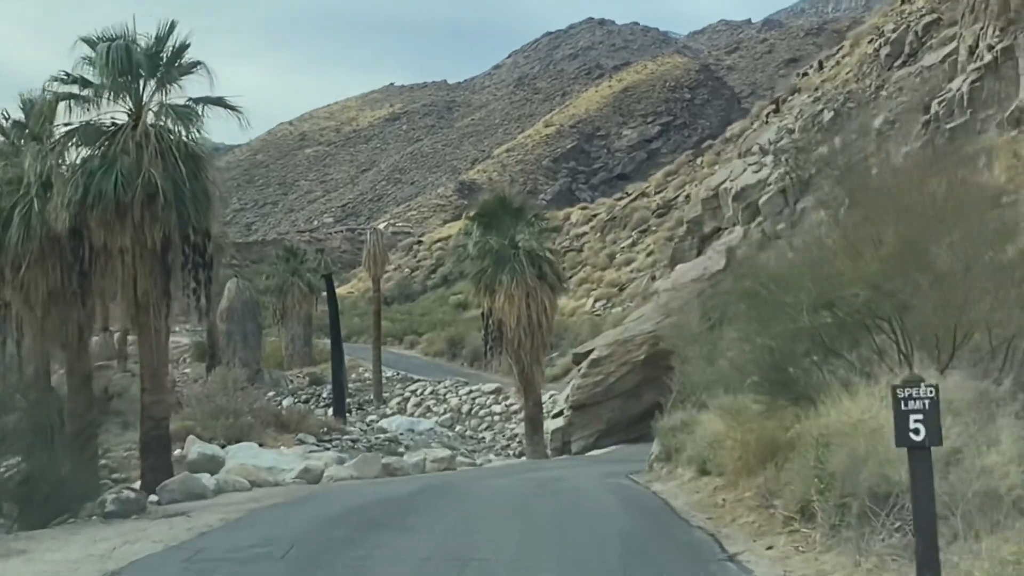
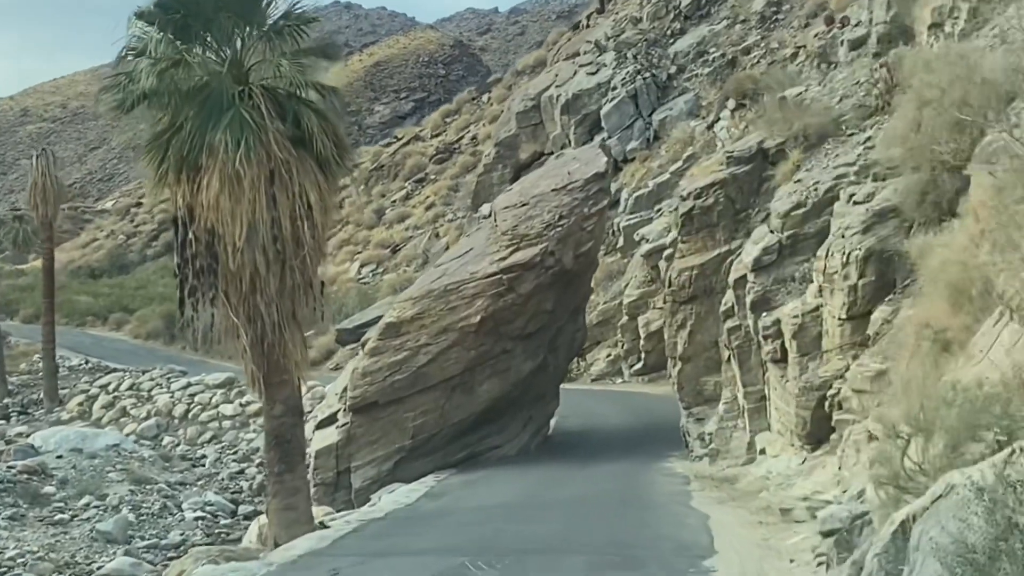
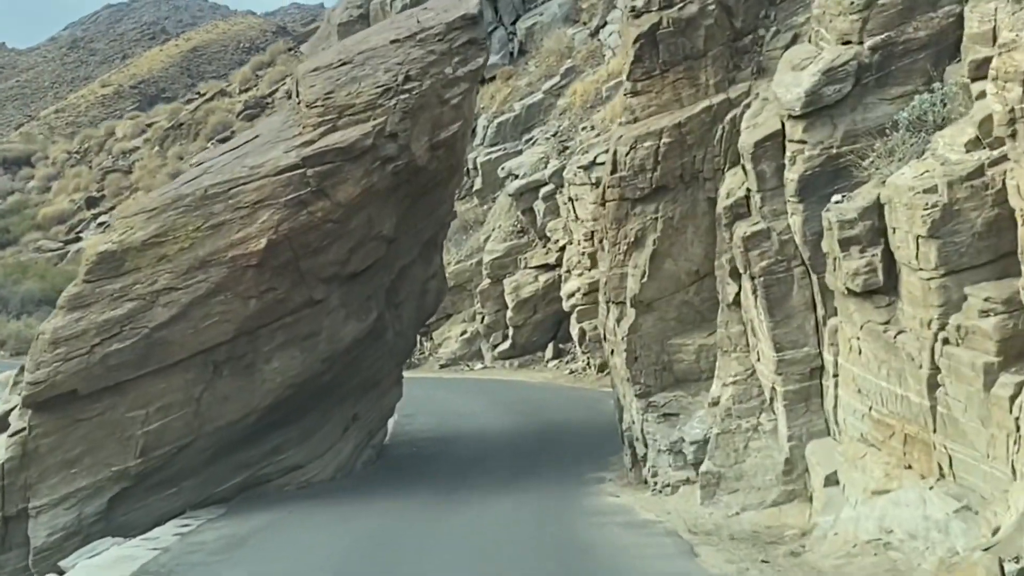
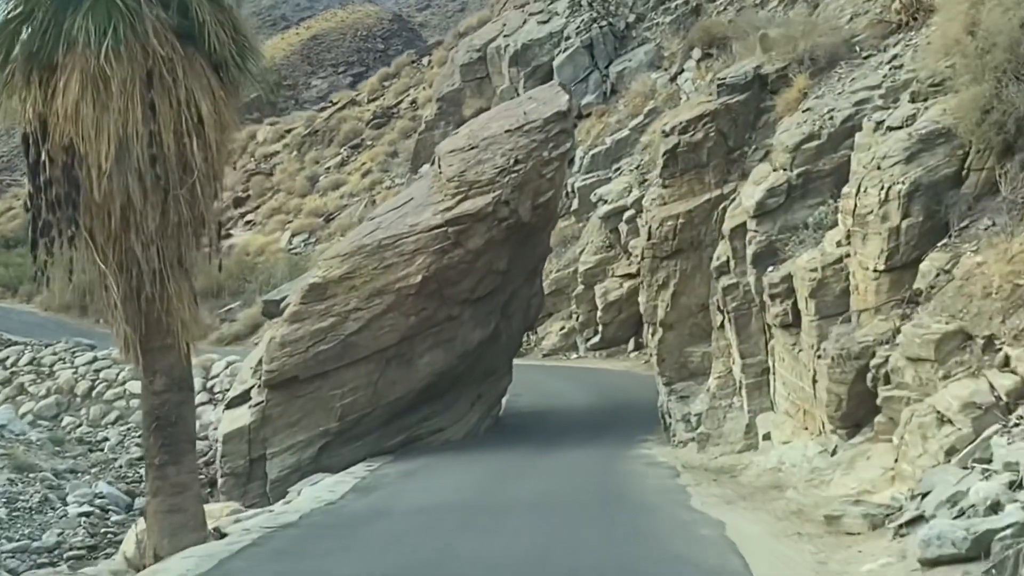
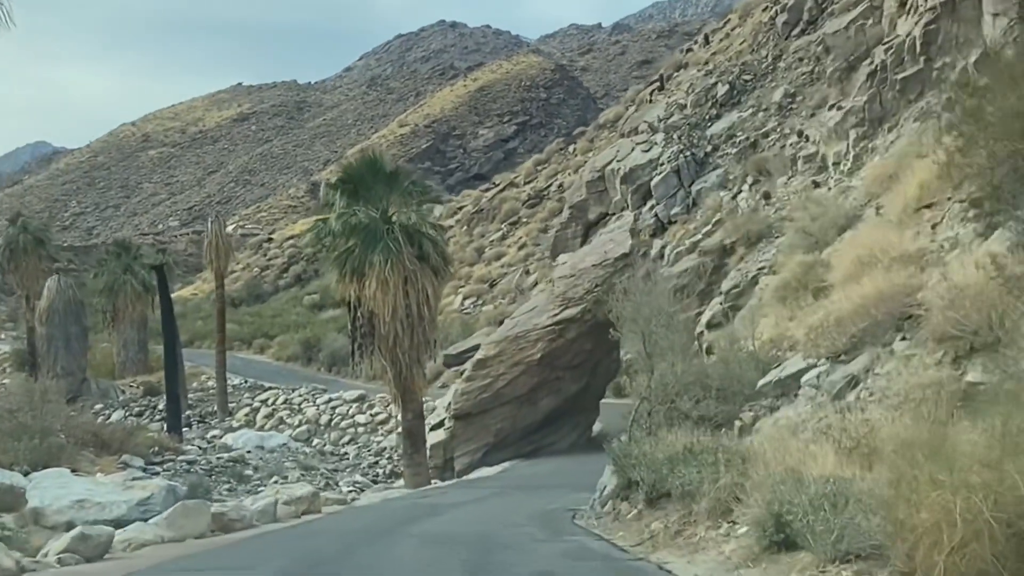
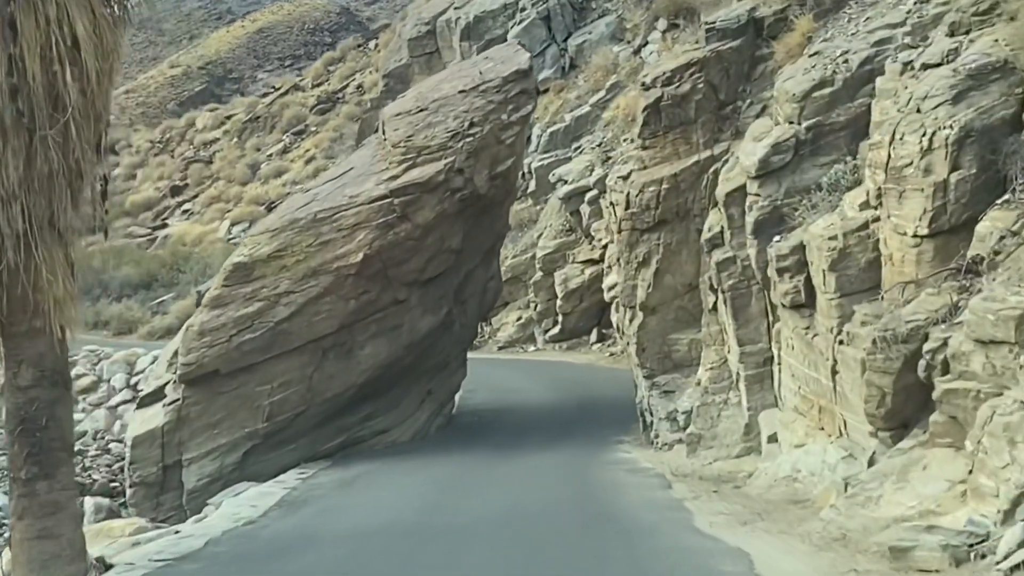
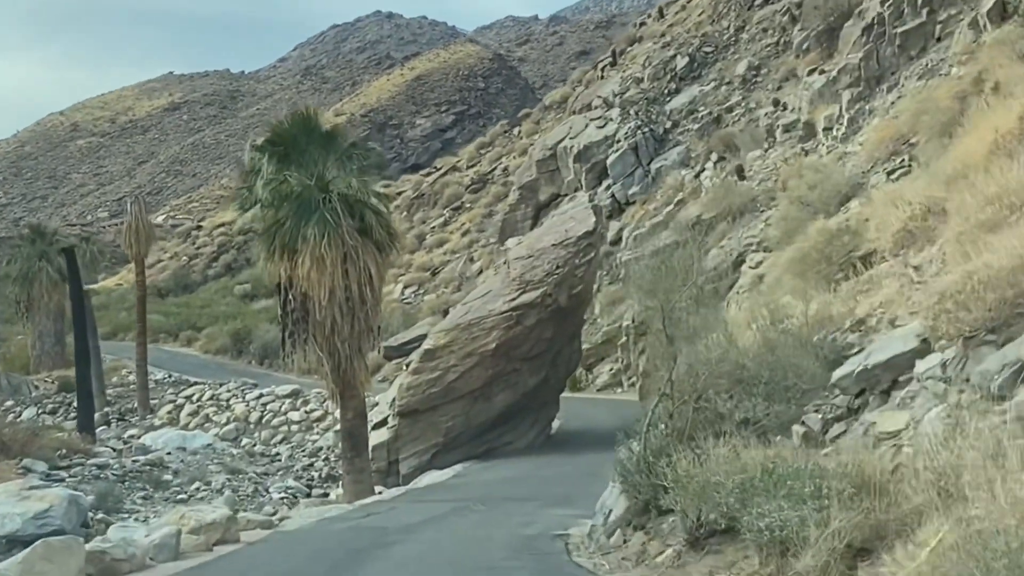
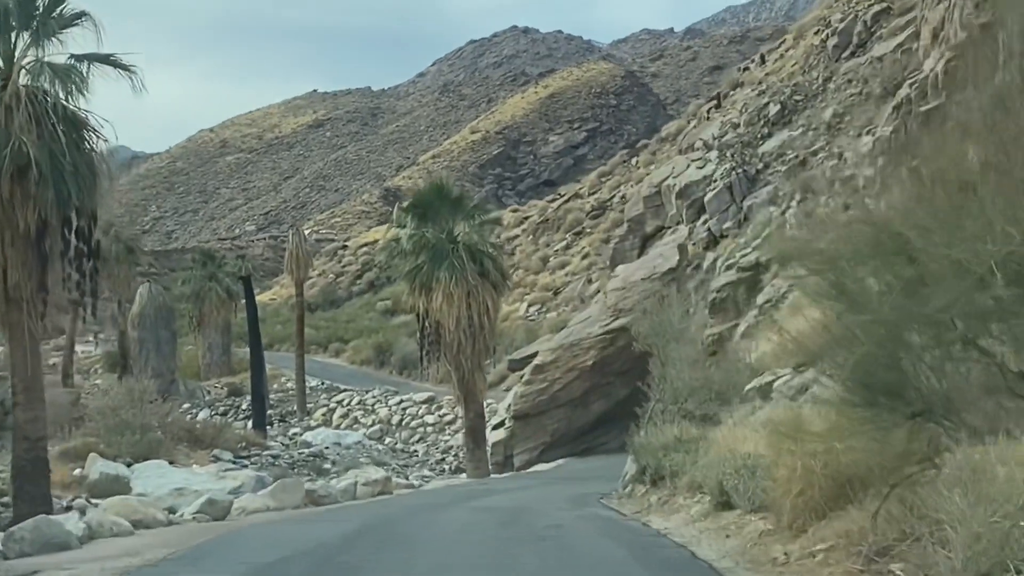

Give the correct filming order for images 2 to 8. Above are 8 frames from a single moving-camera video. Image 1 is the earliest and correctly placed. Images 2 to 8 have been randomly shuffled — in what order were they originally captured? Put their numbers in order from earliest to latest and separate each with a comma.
8, 5, 7, 2, 4, 6, 3
